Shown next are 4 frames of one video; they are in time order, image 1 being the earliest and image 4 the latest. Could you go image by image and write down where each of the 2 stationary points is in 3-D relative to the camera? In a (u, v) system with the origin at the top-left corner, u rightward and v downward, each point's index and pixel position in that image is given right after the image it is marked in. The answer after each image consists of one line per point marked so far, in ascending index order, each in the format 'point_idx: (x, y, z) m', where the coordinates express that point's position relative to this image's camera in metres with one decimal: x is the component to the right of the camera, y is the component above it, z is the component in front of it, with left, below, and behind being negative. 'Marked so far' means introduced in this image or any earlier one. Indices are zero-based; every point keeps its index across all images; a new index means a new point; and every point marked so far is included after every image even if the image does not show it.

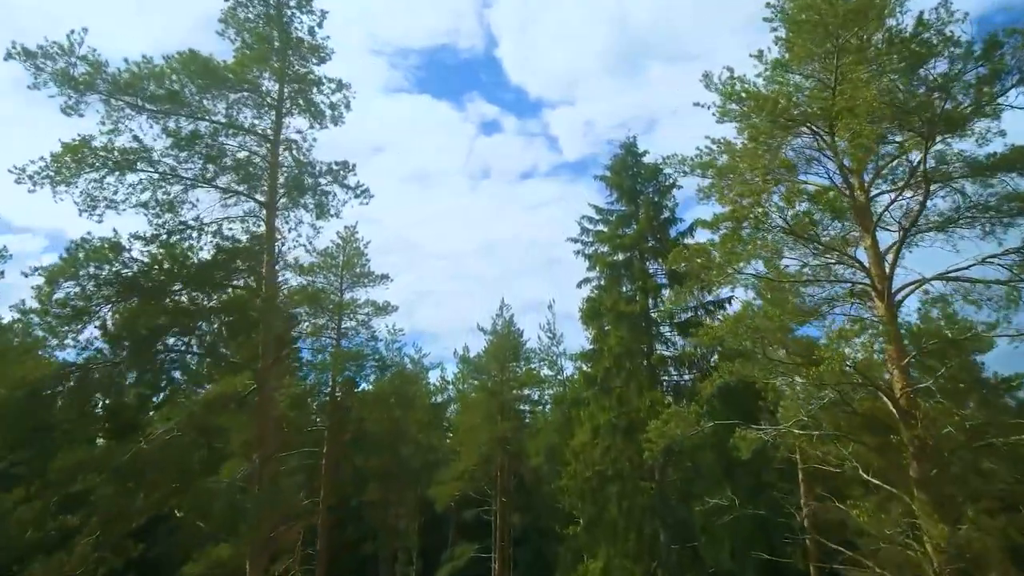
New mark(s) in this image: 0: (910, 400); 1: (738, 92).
0: (+6.6, -1.9, +13.3) m
1: (+4.3, +3.7, +15.3) m
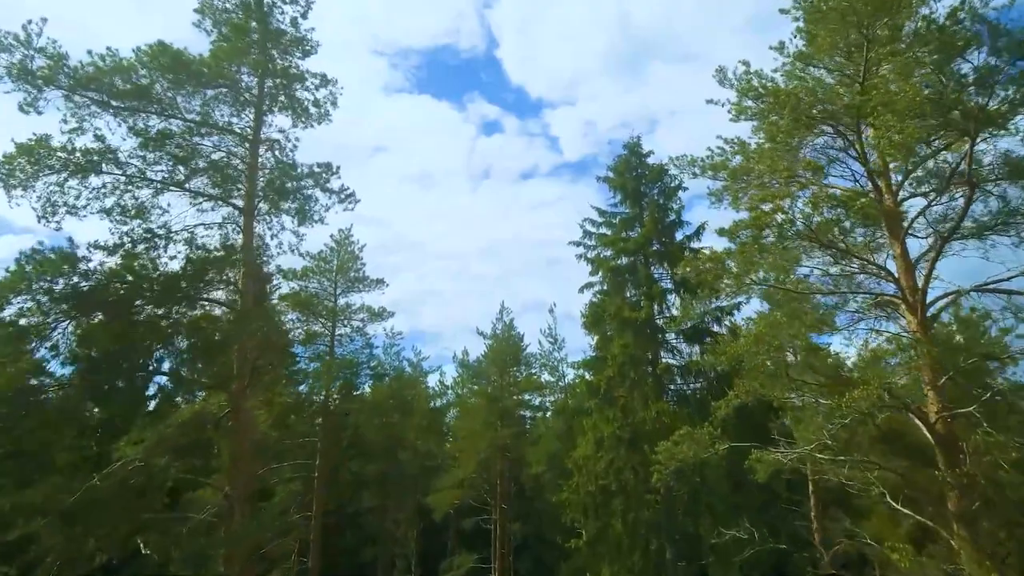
0: (+6.6, -2.1, +12.2) m
1: (+4.3, +3.5, +14.1) m
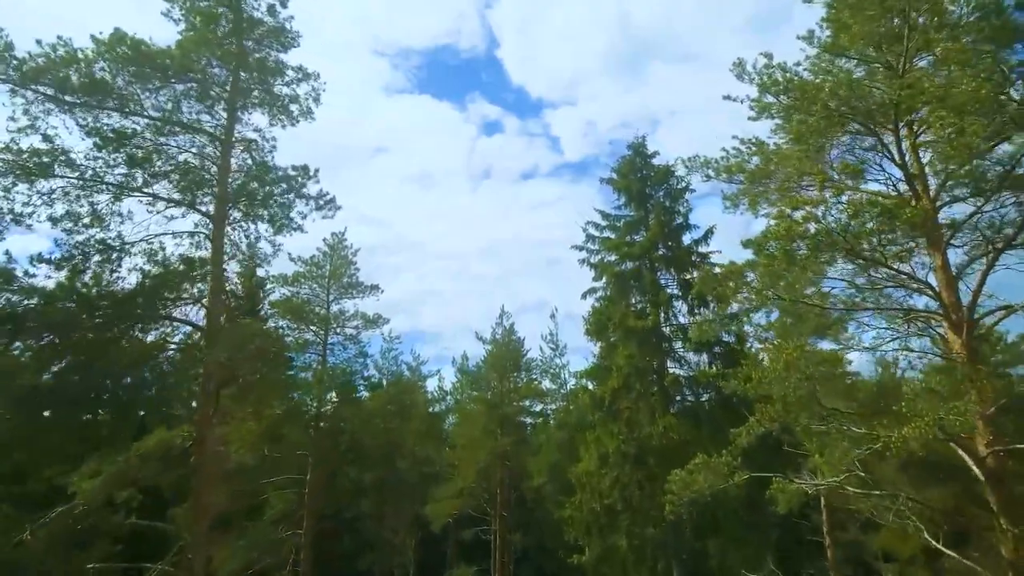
0: (+6.6, -2.3, +10.9) m
1: (+4.3, +3.3, +12.8) m
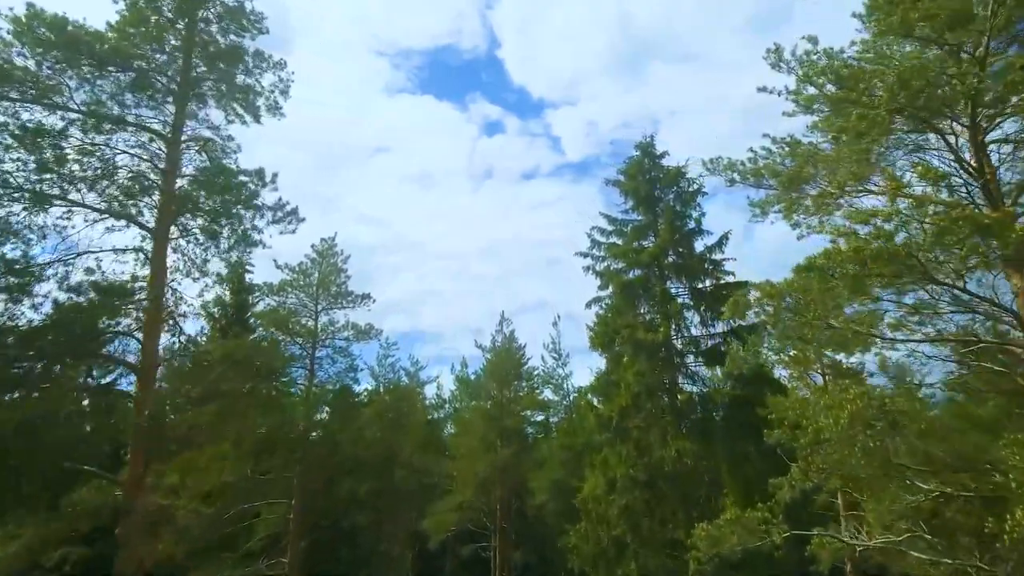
0: (+6.5, -2.6, +8.9) m
1: (+4.2, +2.9, +10.9) m
